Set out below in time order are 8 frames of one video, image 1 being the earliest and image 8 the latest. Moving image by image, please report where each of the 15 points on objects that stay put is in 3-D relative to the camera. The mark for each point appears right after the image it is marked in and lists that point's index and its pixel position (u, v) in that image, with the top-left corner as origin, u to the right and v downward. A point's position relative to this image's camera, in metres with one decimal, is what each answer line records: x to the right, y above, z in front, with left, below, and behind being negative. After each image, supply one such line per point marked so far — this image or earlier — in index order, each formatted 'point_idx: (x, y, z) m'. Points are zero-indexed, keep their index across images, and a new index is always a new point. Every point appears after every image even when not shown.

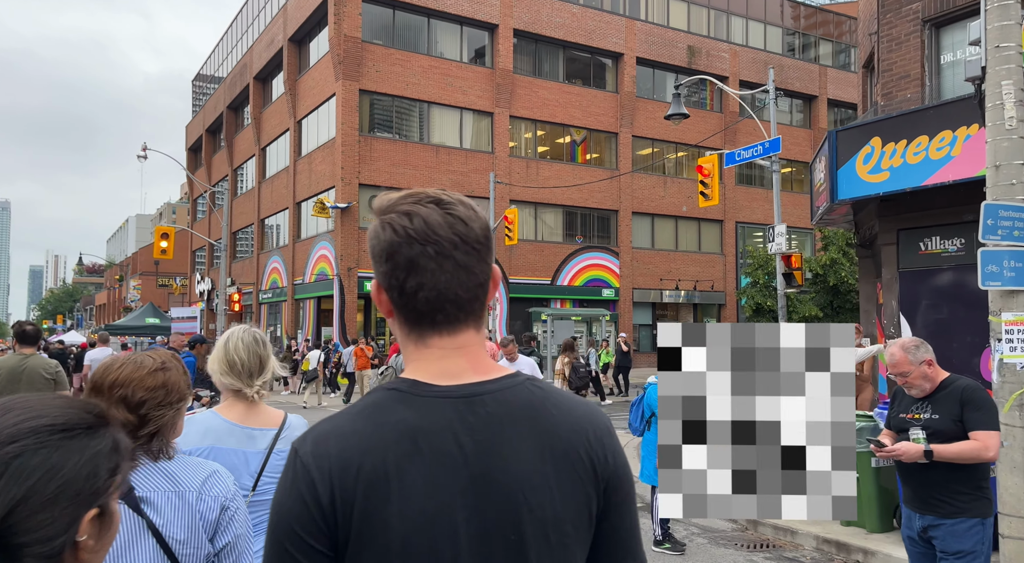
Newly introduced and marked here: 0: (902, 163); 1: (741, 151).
0: (+4.7, +1.4, +10.1) m
1: (+5.2, +2.9, +18.9) m
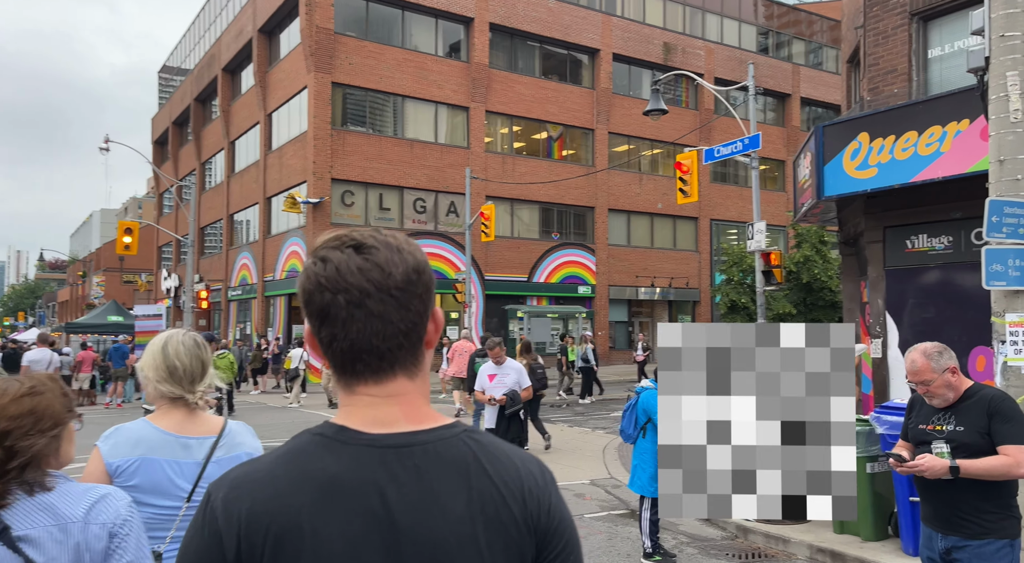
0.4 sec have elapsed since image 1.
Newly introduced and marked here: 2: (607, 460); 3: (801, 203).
0: (+4.4, +1.4, +9.9) m
1: (+4.6, +3.0, +18.7) m
2: (+1.4, -2.6, +12.2) m
3: (+4.3, +1.1, +12.4) m
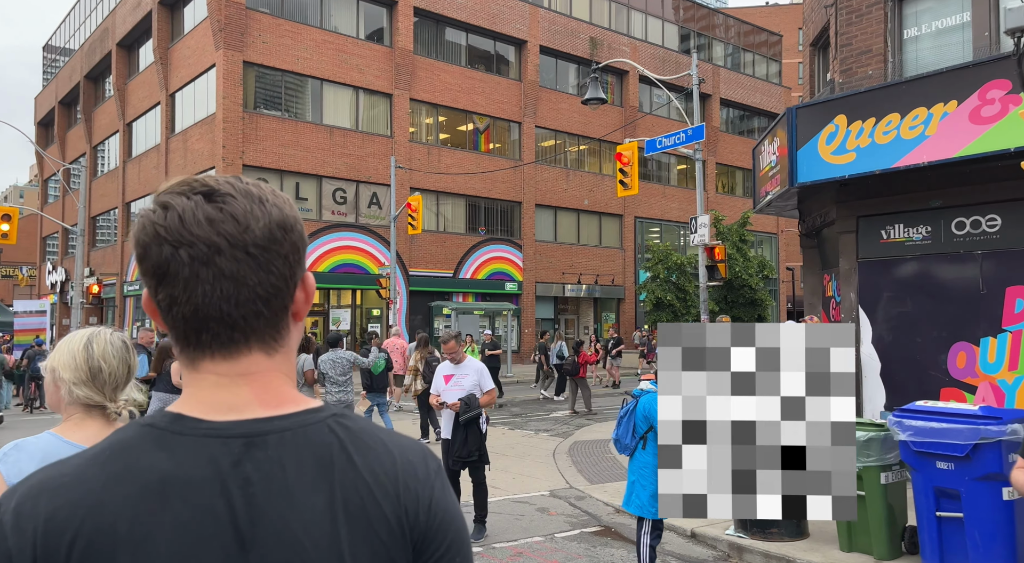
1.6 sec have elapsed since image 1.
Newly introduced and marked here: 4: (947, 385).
0: (+3.9, +1.5, +9.2) m
1: (+3.2, +3.1, +18.1) m
2: (+0.6, -2.5, +11.3) m
3: (+3.5, +1.2, +11.8) m
4: (+4.7, -1.1, +9.1) m
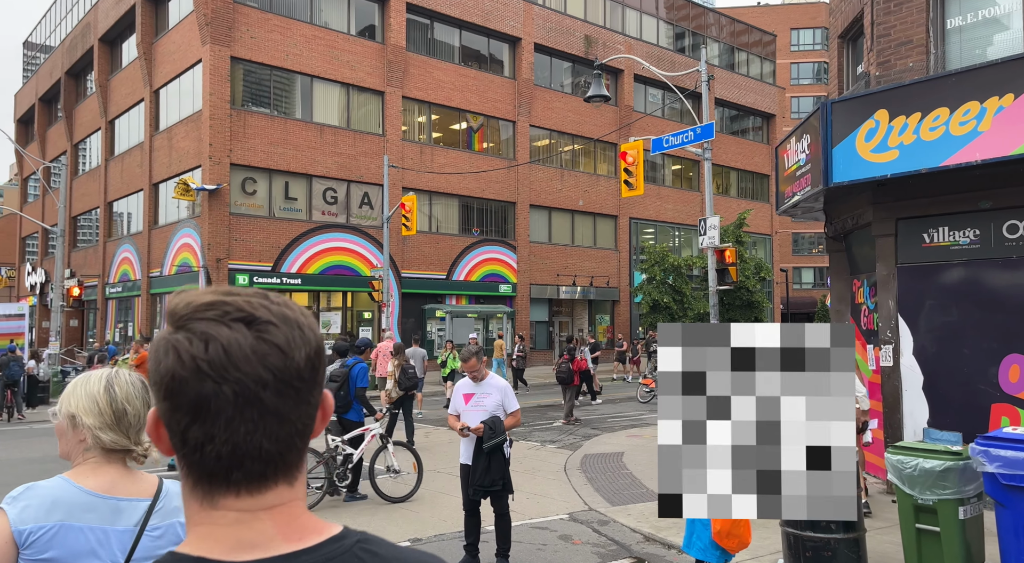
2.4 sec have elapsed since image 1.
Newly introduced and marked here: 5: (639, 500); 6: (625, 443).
0: (+4.1, +1.5, +8.6) m
1: (+3.3, +3.0, +17.4) m
2: (+0.8, -2.5, +10.6) m
3: (+3.6, +1.1, +11.1) m
4: (+4.9, -1.2, +8.5) m
5: (+1.5, -2.5, +9.6) m
6: (+1.8, -2.6, +13.7) m
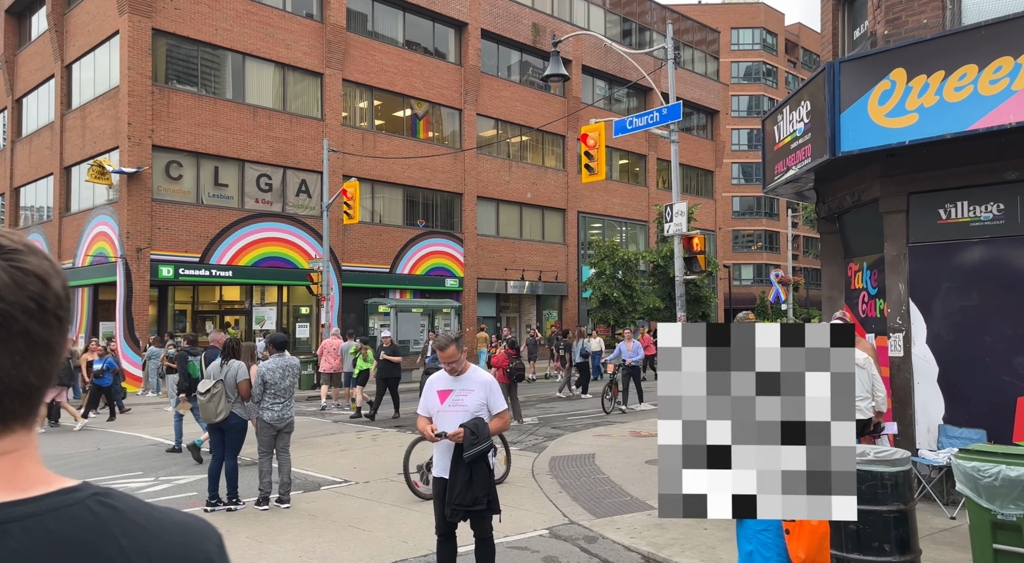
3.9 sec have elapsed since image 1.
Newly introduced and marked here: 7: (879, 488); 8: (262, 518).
0: (+3.9, +1.6, +7.7) m
1: (+2.4, +3.2, +16.4) m
2: (+0.4, -2.3, +9.4) m
3: (+3.2, +1.3, +10.1) m
4: (+4.7, -1.0, +7.6) m
5: (+1.1, -2.3, +8.4) m
6: (+1.2, -2.4, +12.6) m
7: (+2.3, -1.3, +5.3) m
8: (-2.4, -2.3, +8.2) m
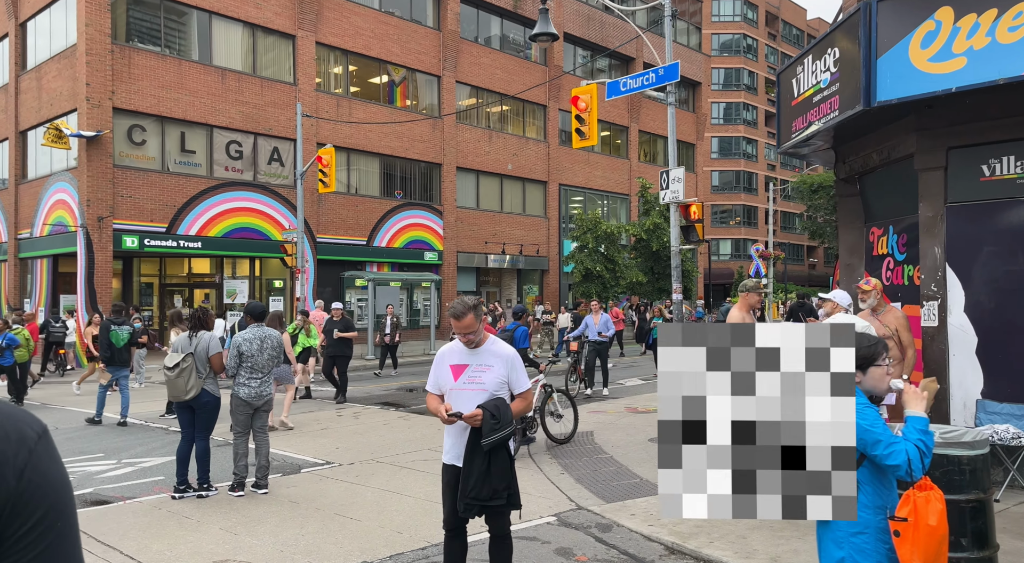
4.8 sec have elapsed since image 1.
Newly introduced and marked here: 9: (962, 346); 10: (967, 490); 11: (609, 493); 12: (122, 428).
0: (+3.9, +2.0, +6.9) m
1: (+2.1, +3.7, +15.6) m
2: (+0.4, -2.0, +8.6) m
3: (+3.2, +1.7, +9.4) m
4: (+4.7, -0.7, +7.0) m
5: (+1.1, -1.9, +7.7) m
6: (+1.1, -2.0, +11.9) m
7: (+2.4, -1.1, +4.6) m
8: (-2.4, -2.0, +7.4) m
9: (+4.1, -0.6, +7.7) m
10: (+2.5, -1.1, +4.6) m
11: (+0.9, -1.9, +7.7) m
12: (-5.4, -2.0, +11.7) m
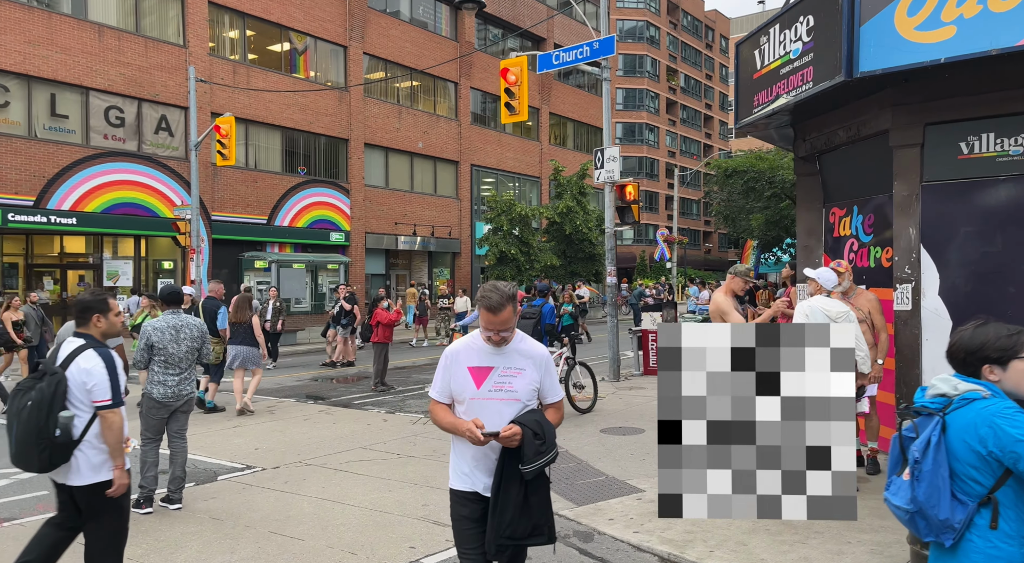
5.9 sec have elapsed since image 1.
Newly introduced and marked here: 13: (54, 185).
0: (+3.6, +2.1, +6.5) m
1: (+0.8, +4.0, +14.8) m
2: (-0.1, -1.8, +7.9) m
3: (+2.6, +1.9, +8.9) m
4: (+4.4, -0.6, +6.7) m
5: (+0.8, -1.8, +7.1) m
6: (+0.2, -1.7, +11.2) m
7: (+2.4, -1.0, +4.1) m
8: (-2.7, -1.8, +6.3) m
9: (+3.7, -0.4, +7.3) m
10: (+2.5, -1.1, +4.1) m
11: (+0.5, -1.8, +7.0) m
12: (-6.2, -1.8, +10.2) m
13: (-10.6, +2.3, +19.9) m
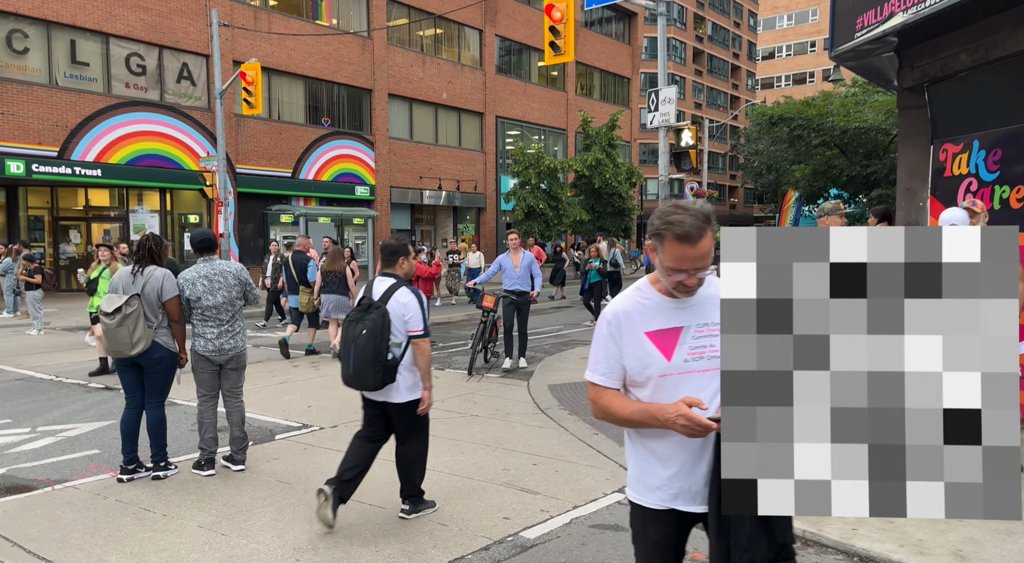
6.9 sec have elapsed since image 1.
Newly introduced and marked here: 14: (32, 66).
0: (+4.3, +2.5, +5.6) m
1: (+1.6, +4.9, +13.8) m
2: (+0.6, -1.3, +7.2) m
3: (+3.3, +2.4, +8.0) m
4: (+5.1, -0.1, +5.9) m
5: (+1.5, -1.3, +6.4) m
6: (+1.0, -1.1, +10.5) m
7: (+3.1, -0.6, +3.4) m
8: (-2.0, -1.4, +5.7) m
9: (+4.4, 0.0, +6.5) m
10: (+3.2, -0.7, +3.4) m
11: (+1.2, -1.3, +6.3) m
12: (-5.5, -1.2, +9.6) m
13: (-9.8, +3.3, +19.2) m
14: (-10.4, +4.7, +18.5) m
